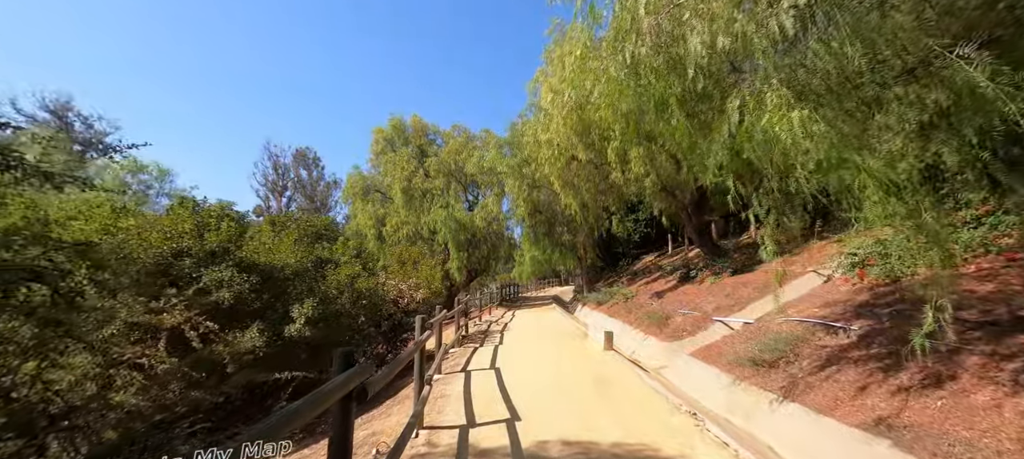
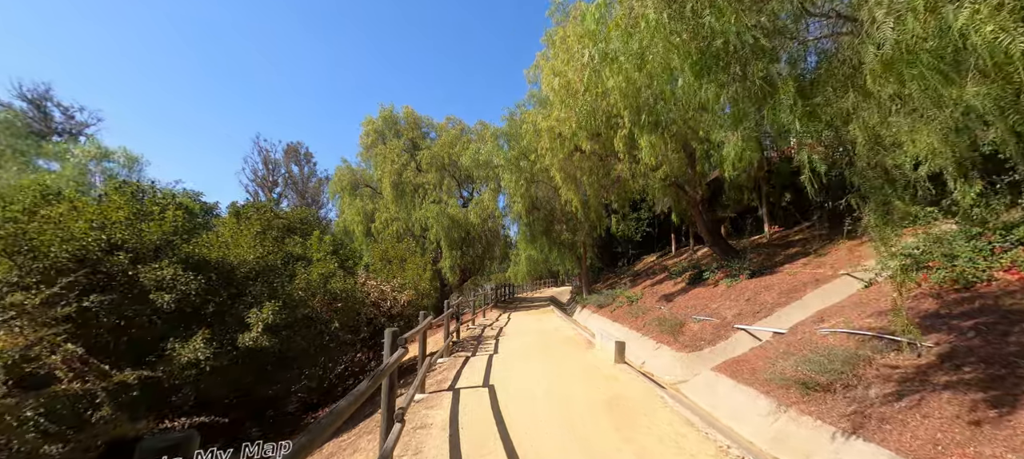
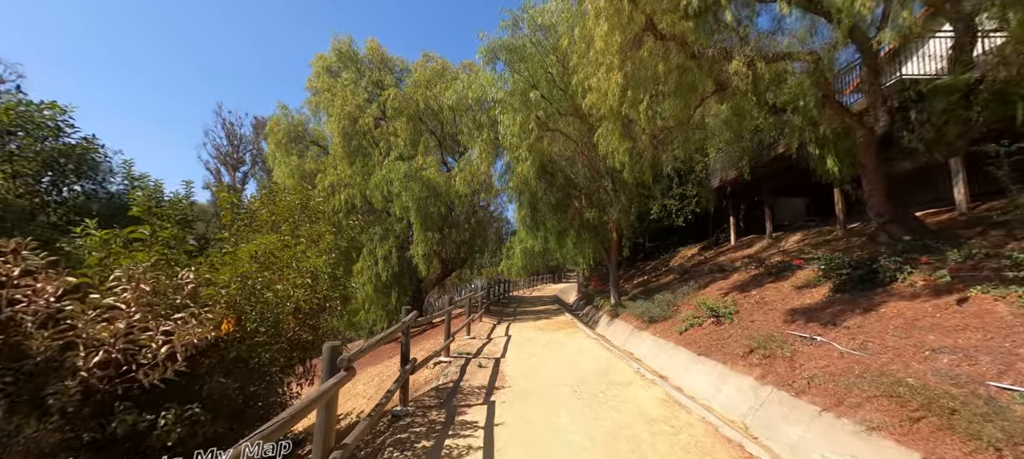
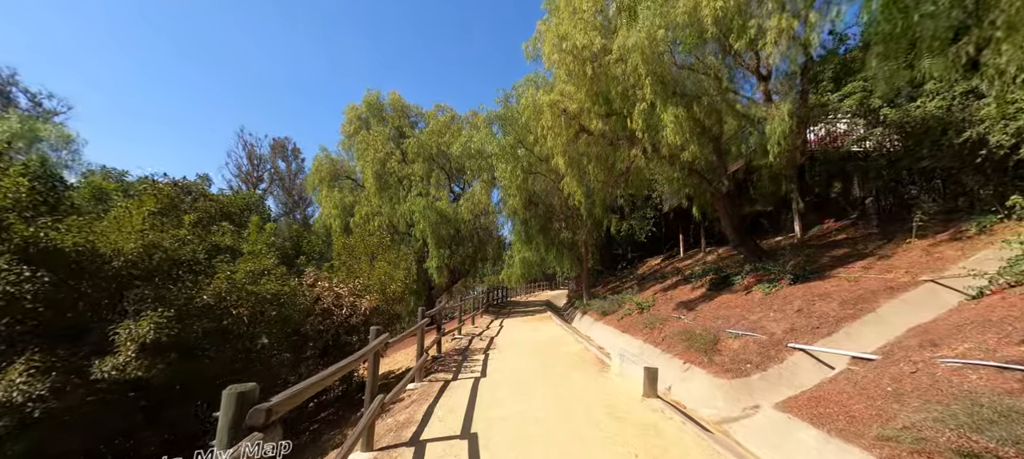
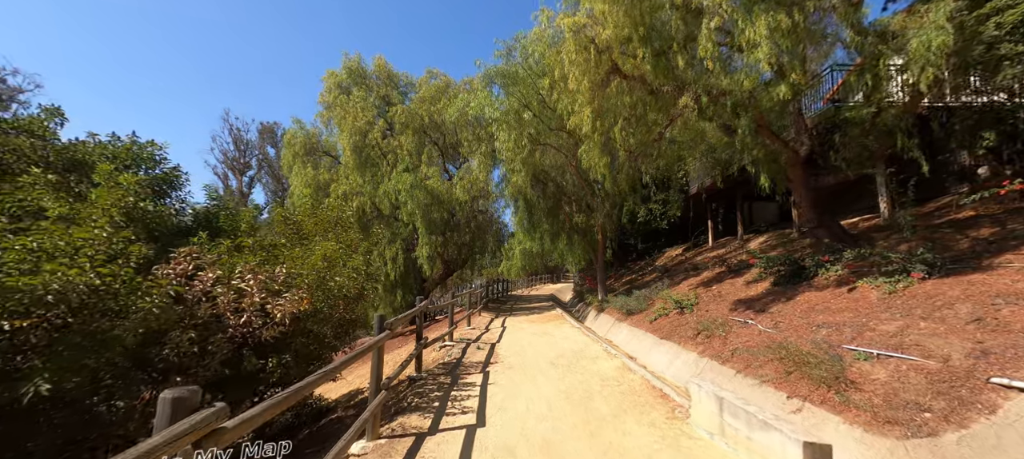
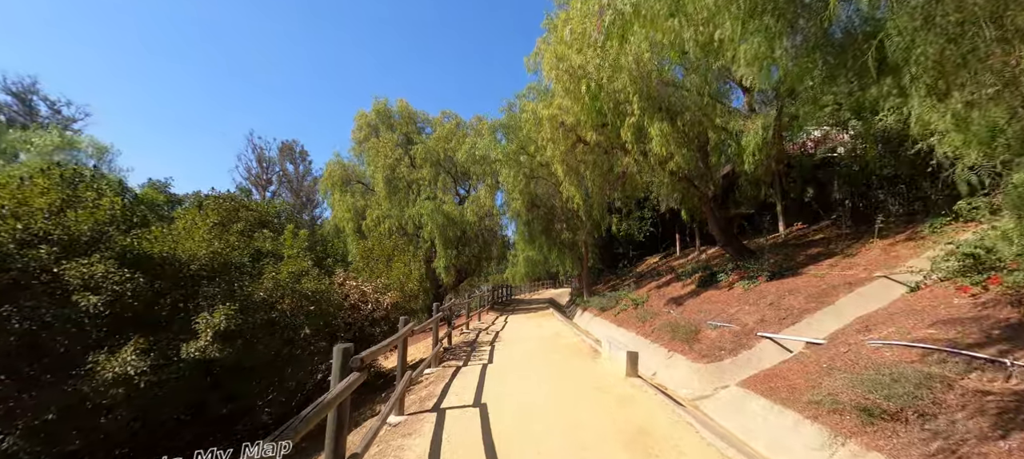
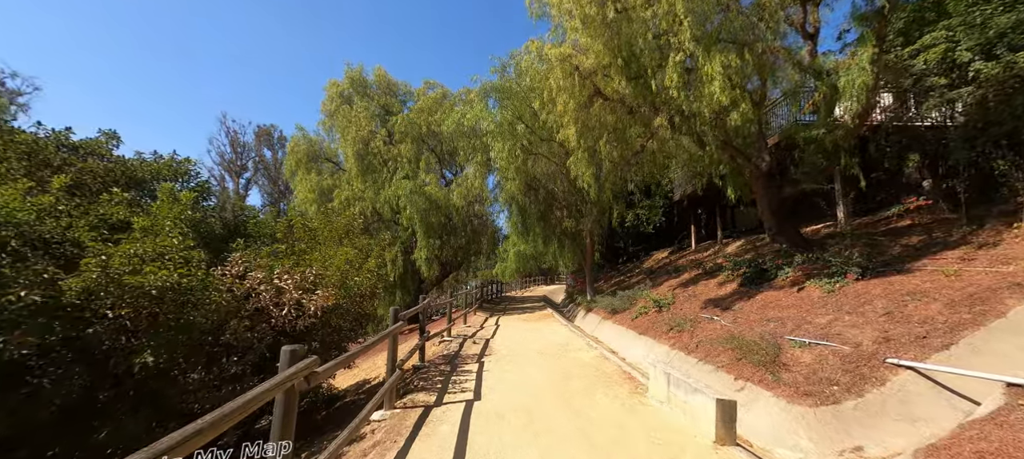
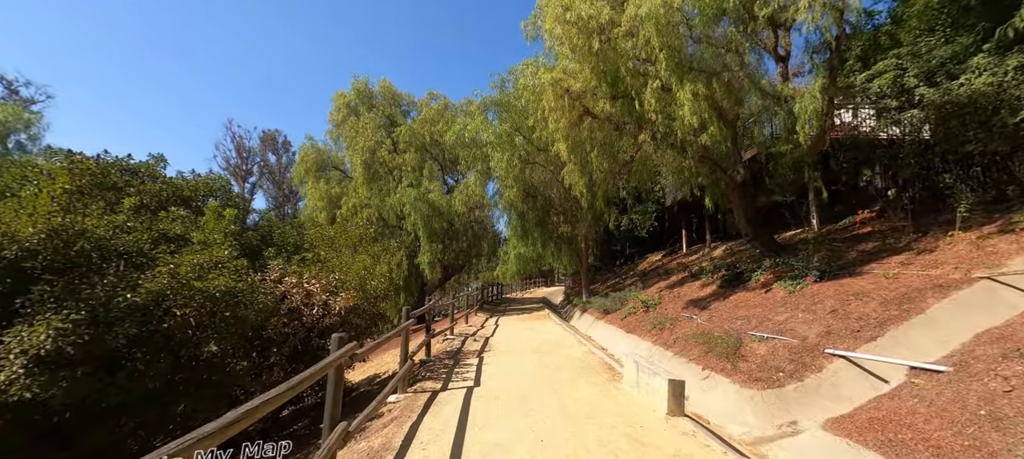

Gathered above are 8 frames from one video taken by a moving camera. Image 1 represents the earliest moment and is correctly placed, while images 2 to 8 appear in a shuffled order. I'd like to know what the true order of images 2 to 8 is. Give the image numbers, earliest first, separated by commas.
2, 6, 4, 8, 7, 5, 3
